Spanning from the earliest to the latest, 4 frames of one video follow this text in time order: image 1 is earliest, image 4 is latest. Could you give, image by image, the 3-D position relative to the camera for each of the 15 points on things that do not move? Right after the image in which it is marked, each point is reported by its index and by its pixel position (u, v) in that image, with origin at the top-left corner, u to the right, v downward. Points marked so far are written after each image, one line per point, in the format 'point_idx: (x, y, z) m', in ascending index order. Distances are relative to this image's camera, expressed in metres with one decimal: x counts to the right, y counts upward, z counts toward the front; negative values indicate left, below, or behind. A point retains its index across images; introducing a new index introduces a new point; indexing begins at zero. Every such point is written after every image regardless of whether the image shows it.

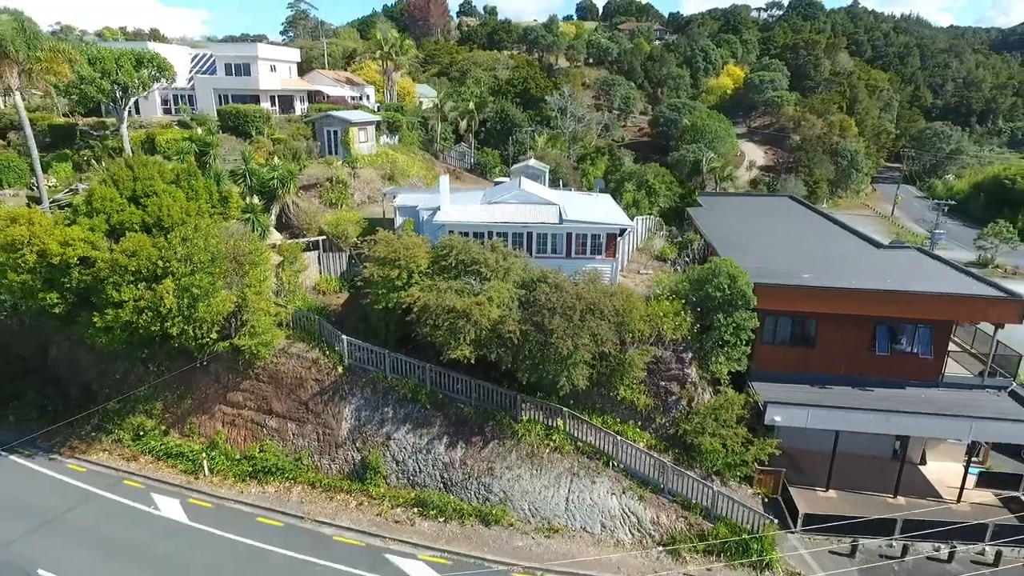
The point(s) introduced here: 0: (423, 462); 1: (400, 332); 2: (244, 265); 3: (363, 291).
0: (-2.8, -5.6, +17.6) m
1: (-3.8, -1.4, +18.8) m
2: (-9.0, +0.9, +18.4) m
3: (-5.3, -0.1, +19.6) m
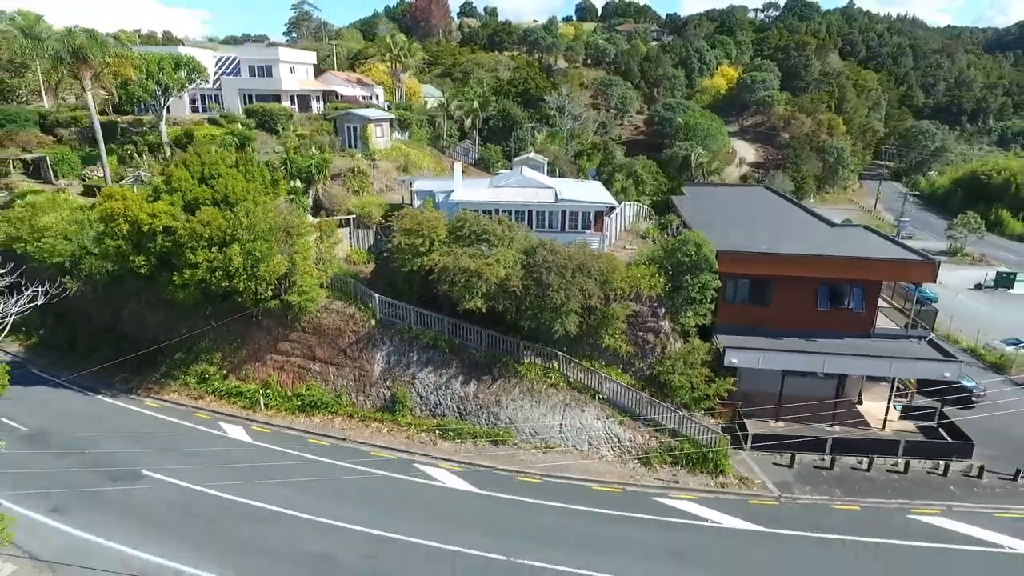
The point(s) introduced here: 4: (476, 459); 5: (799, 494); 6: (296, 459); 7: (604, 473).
0: (-2.7, -4.2, +21.4) m
1: (-3.7, -0.1, +22.6) m
2: (-8.9, +2.2, +22.2) m
3: (-5.1, +1.3, +23.4) m
4: (-1.3, -6.2, +19.9) m
5: (+9.8, -7.0, +18.7) m
6: (-7.7, -6.1, +19.6) m
7: (+3.3, -6.6, +19.5) m
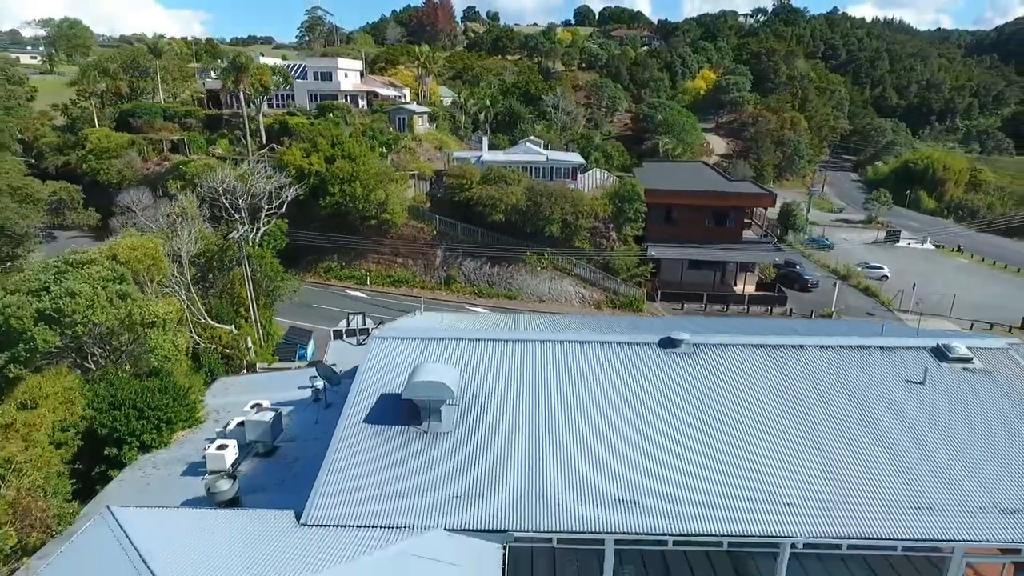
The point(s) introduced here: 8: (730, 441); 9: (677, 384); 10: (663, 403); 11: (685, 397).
0: (-2.2, +0.9, +35.7) m
1: (-3.2, +5.1, +36.8) m
2: (-8.3, +7.4, +36.5) m
3: (-4.6, +6.4, +37.7) m
4: (-0.8, -1.1, +34.2) m
5: (+10.3, -2.0, +33.0) m
6: (-7.2, -1.0, +33.9) m
7: (+3.8, -1.5, +33.8) m
8: (+4.4, -3.1, +10.9) m
9: (+3.8, -2.2, +12.0) m
10: (+3.3, -2.5, +11.6) m
11: (+3.8, -2.4, +11.7) m
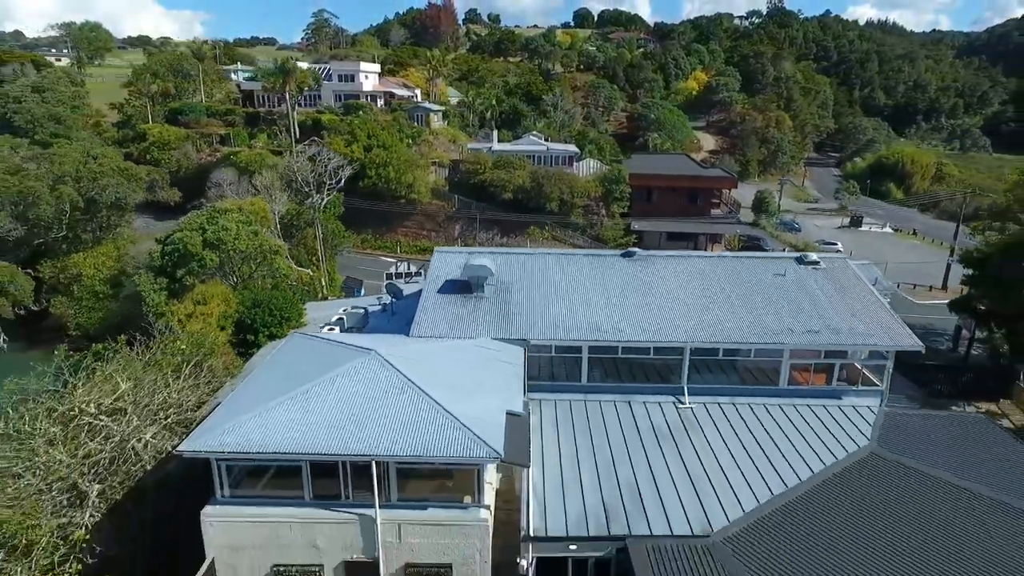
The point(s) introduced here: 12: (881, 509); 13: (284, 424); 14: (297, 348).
0: (-1.7, +3.5, +42.9) m
1: (-2.7, +7.6, +44.0) m
2: (-7.8, +9.9, +43.7) m
3: (-4.1, +9.0, +44.8) m
4: (-0.3, +1.4, +41.4) m
5: (+10.8, +0.6, +40.1) m
6: (-6.7, +1.6, +41.0) m
7: (+4.3, +1.0, +41.0) m
8: (+4.9, -0.5, +18.1) m
9: (+4.3, +0.4, +19.2) m
10: (+3.9, +0.1, +18.8) m
11: (+4.4, +0.1, +18.9) m
12: (+8.8, -5.3, +12.6) m
13: (-5.1, -2.9, +11.9) m
14: (-6.0, -1.8, +15.4) m
